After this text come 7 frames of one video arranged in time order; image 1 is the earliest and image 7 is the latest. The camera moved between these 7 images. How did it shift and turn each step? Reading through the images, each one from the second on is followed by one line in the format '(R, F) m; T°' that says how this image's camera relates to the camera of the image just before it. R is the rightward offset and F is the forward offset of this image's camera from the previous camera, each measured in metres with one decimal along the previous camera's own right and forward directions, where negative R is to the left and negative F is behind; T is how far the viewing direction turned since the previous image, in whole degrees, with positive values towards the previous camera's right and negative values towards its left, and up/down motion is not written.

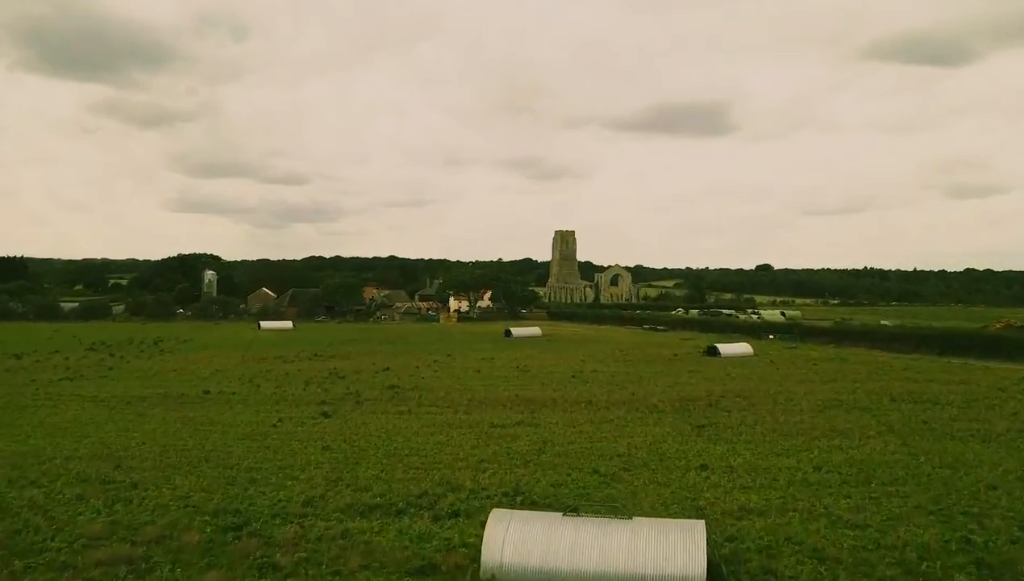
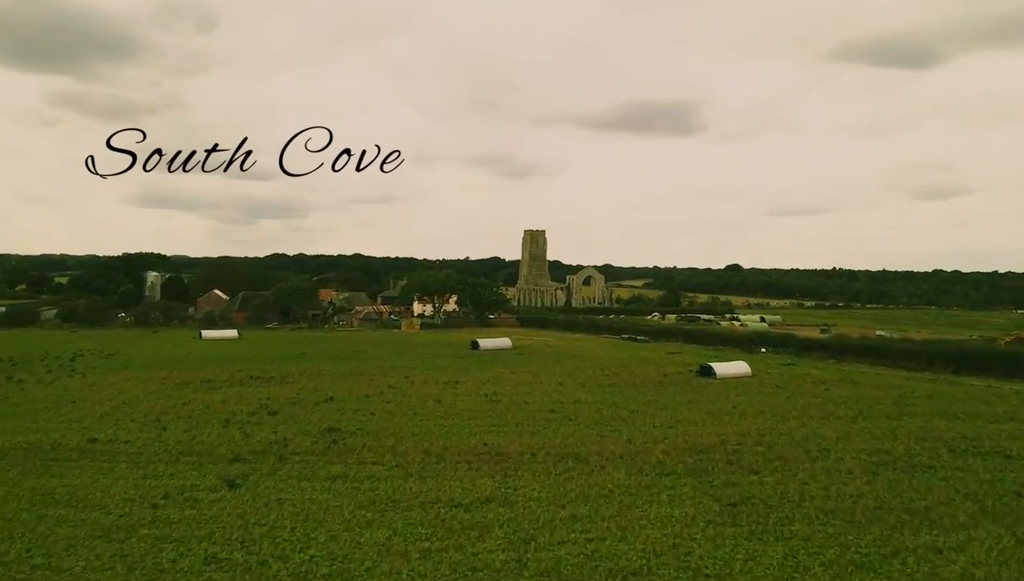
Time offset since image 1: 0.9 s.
(0.0, +5.3) m; +2°
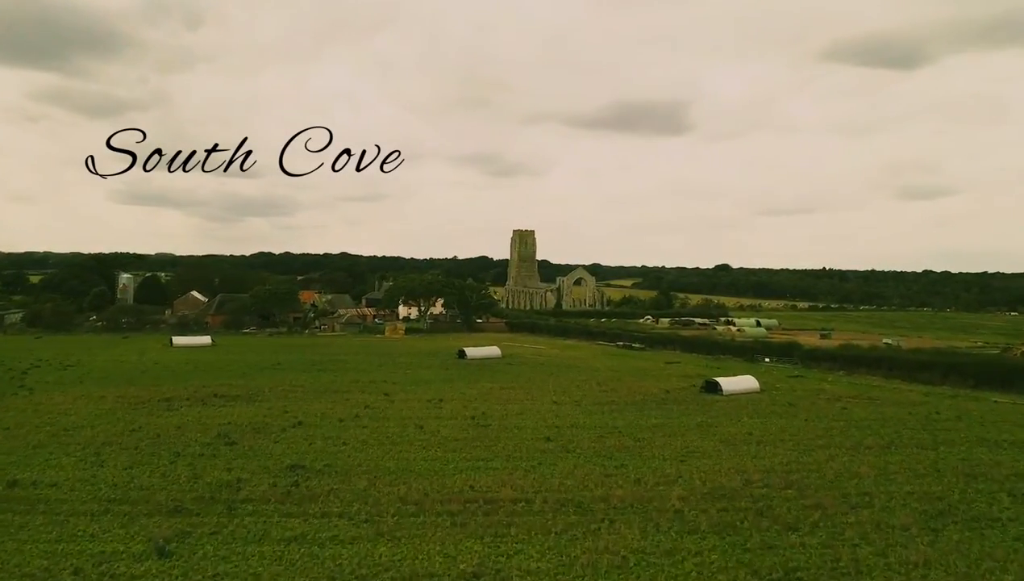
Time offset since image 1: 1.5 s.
(-0.1, +2.9) m; +1°
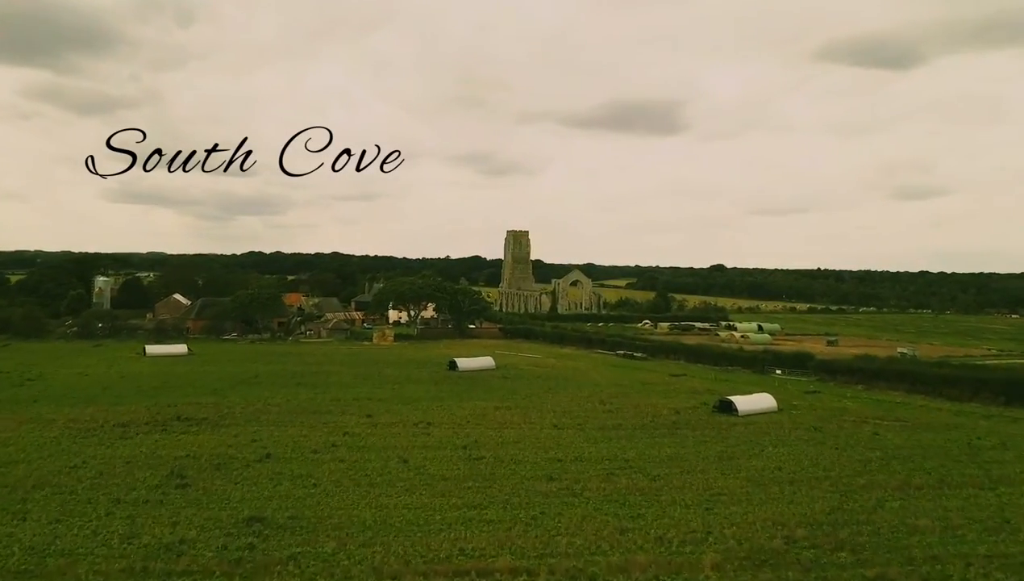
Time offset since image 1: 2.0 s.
(-0.1, +3.0) m; 0°
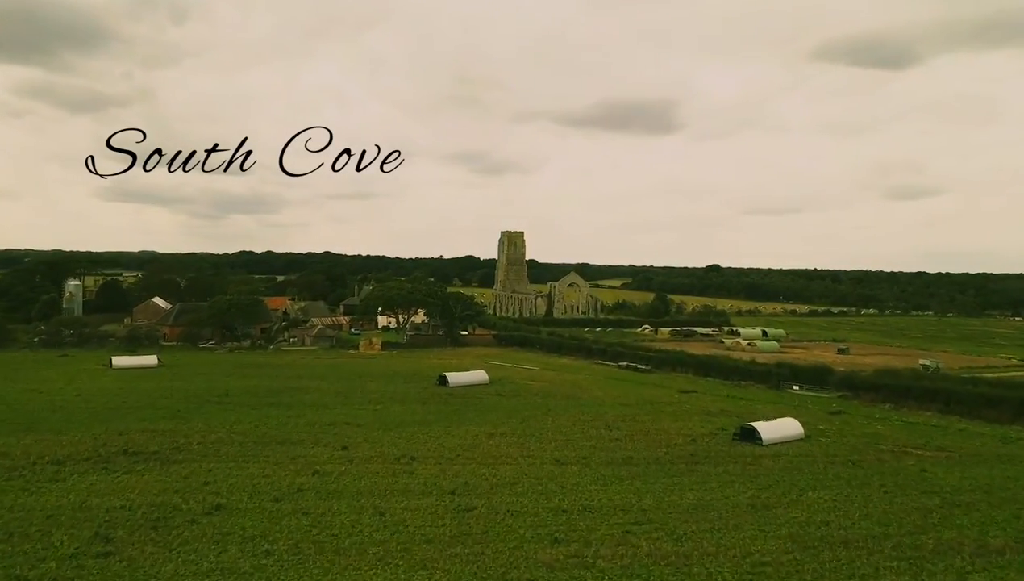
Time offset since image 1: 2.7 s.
(-0.1, +3.5) m; 0°
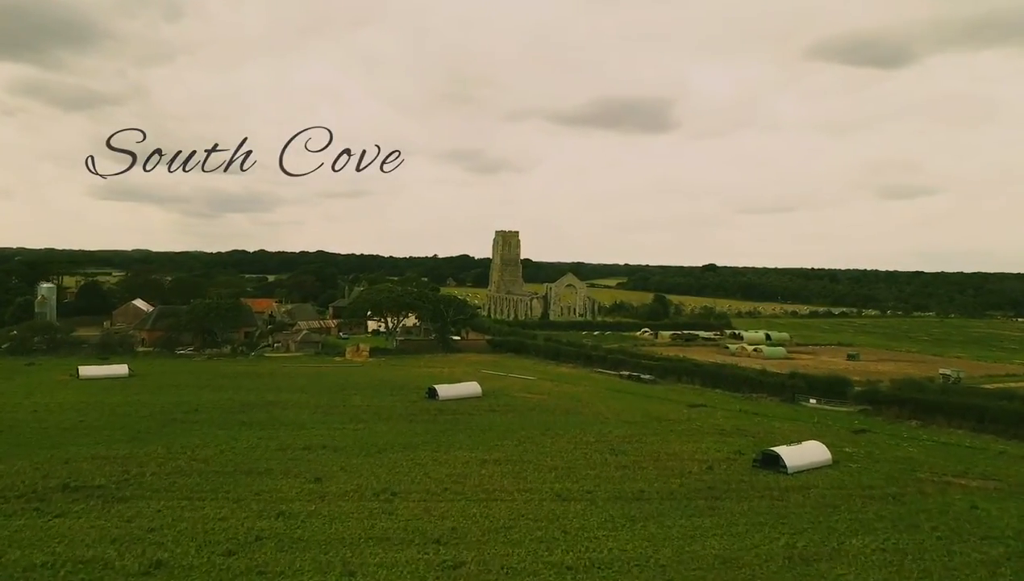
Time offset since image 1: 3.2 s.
(0.0, +3.0) m; 0°
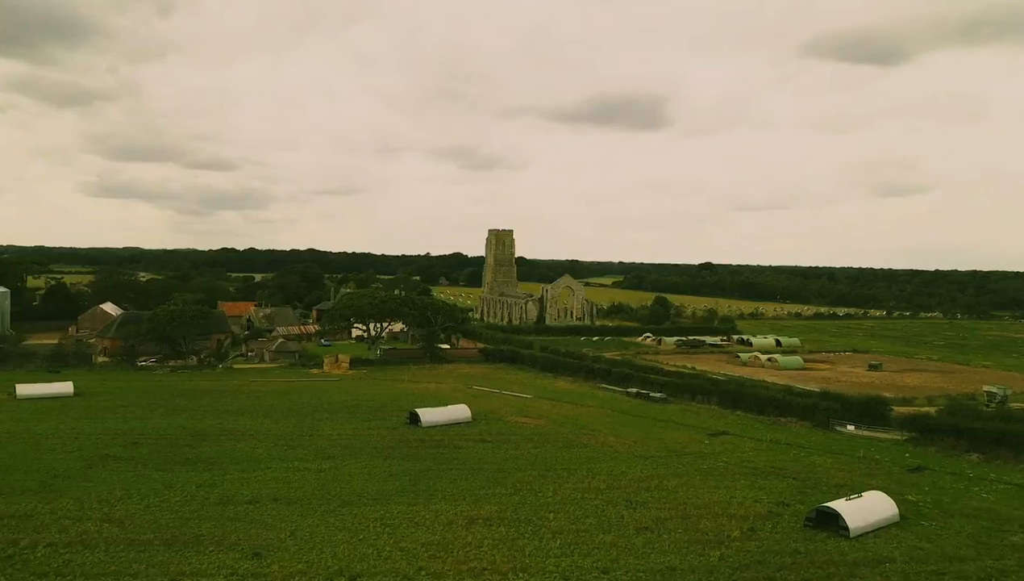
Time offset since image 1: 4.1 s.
(0.0, +5.0) m; 0°
